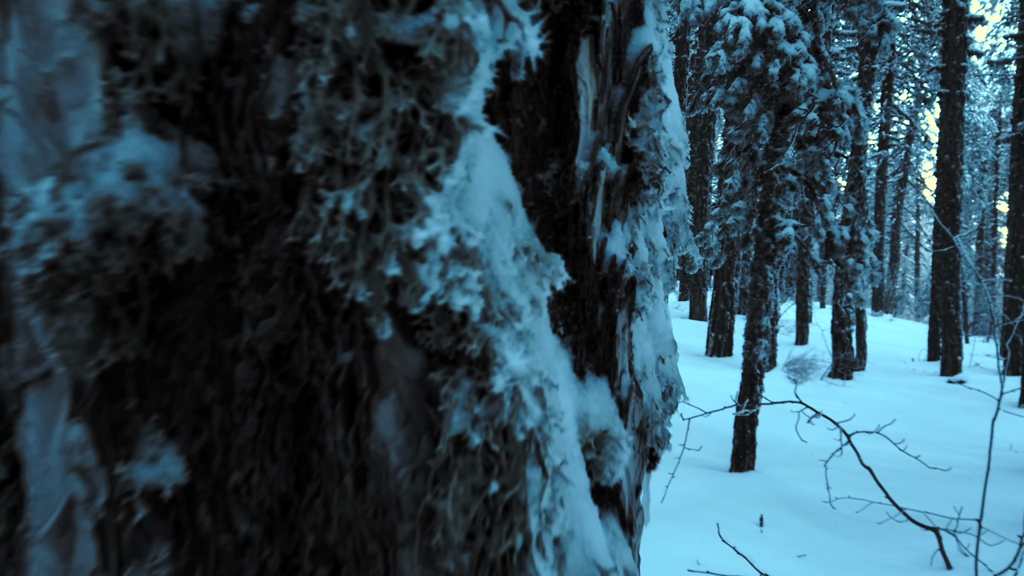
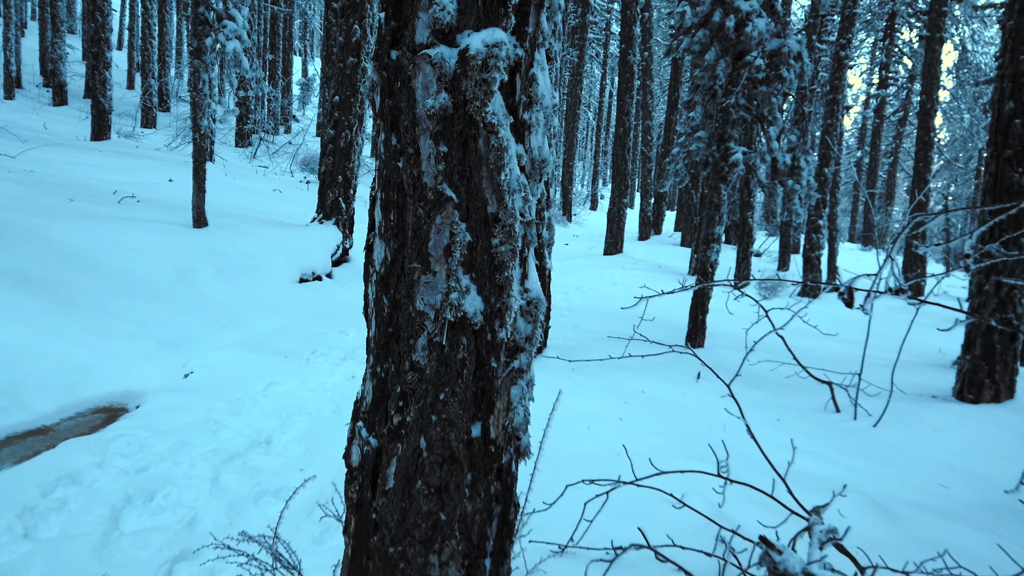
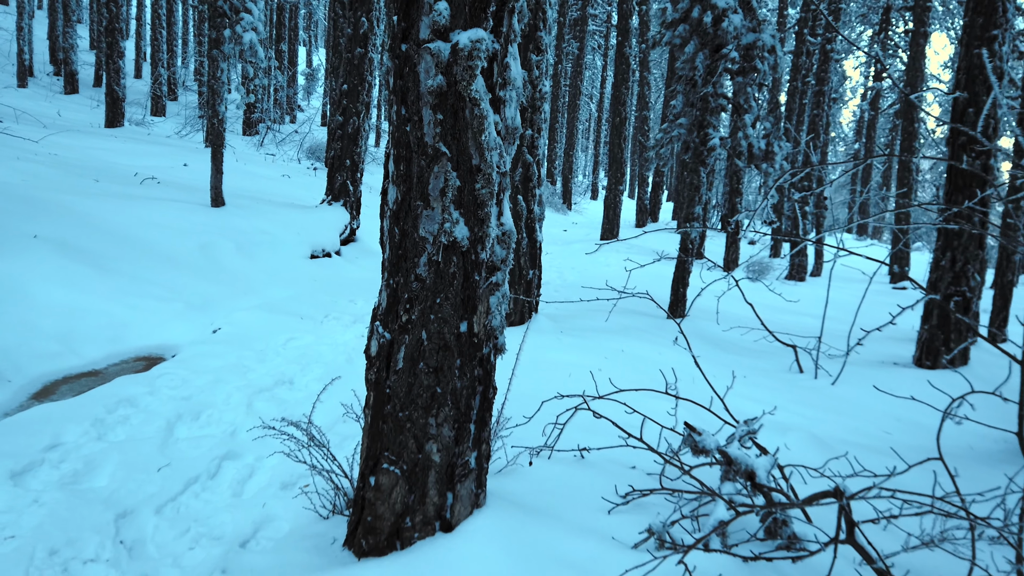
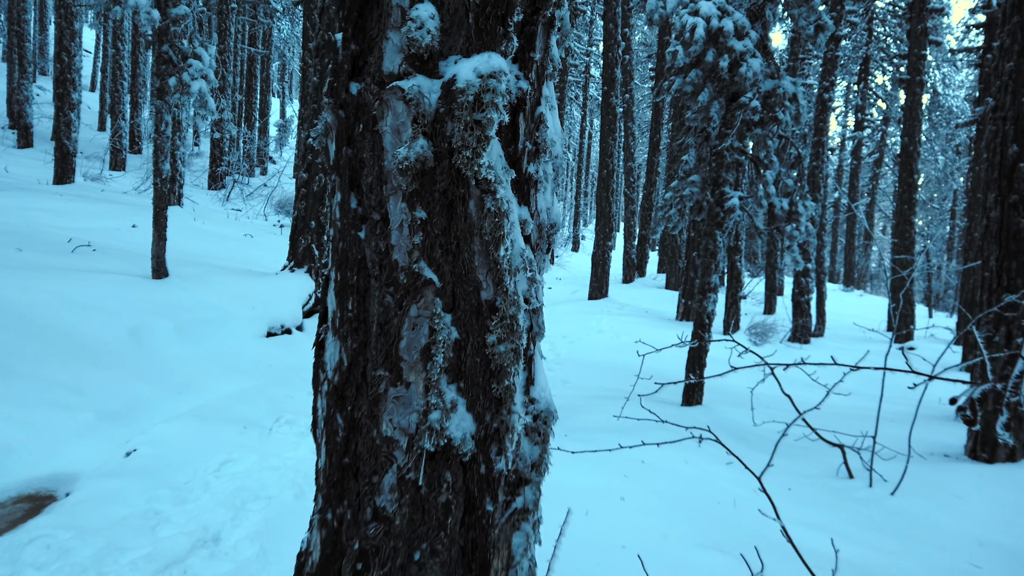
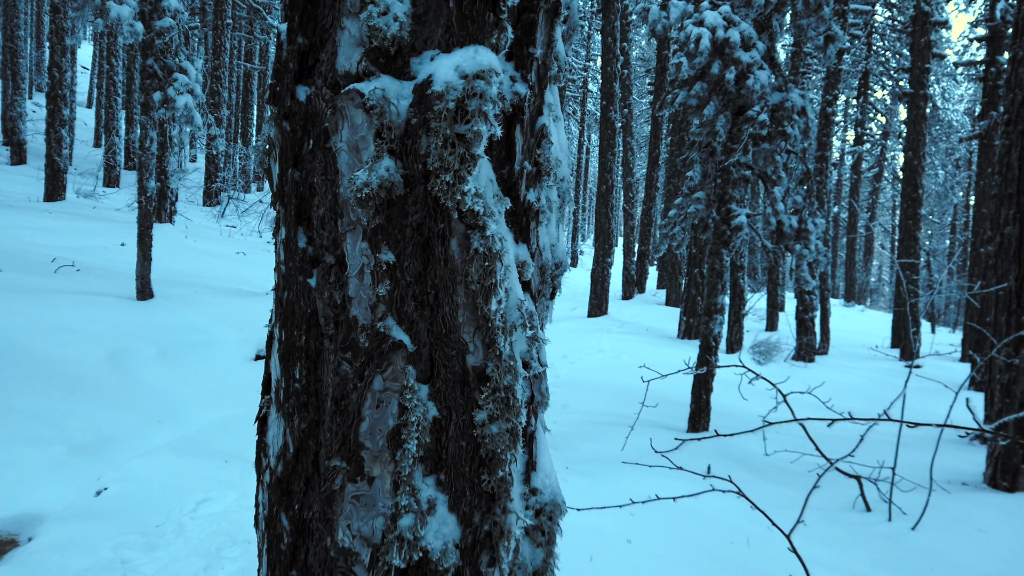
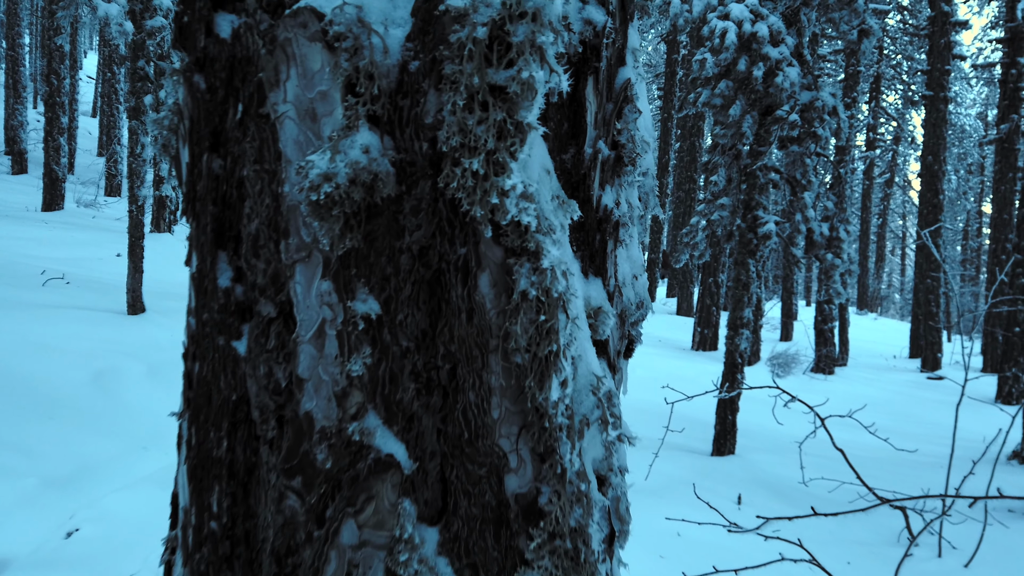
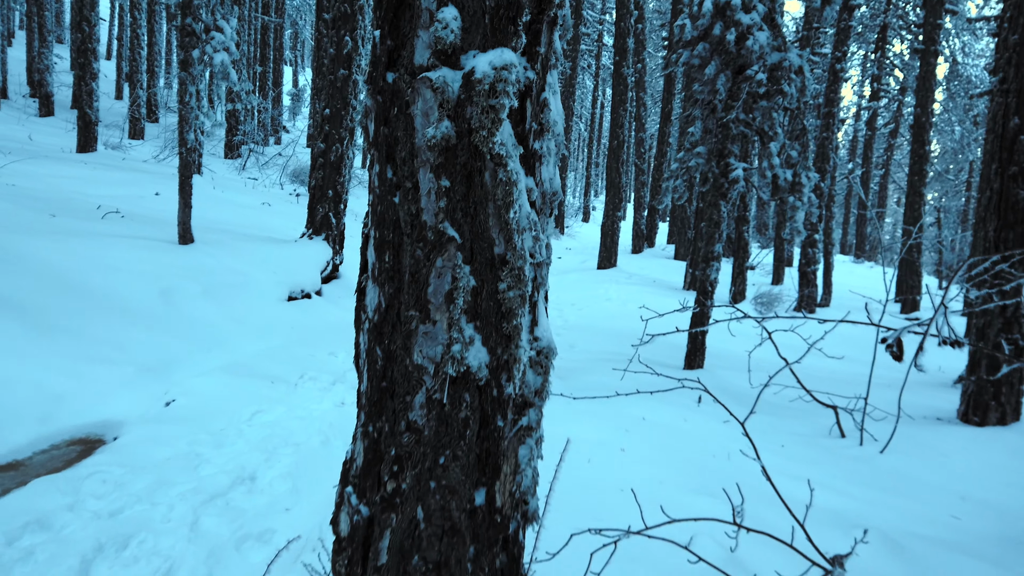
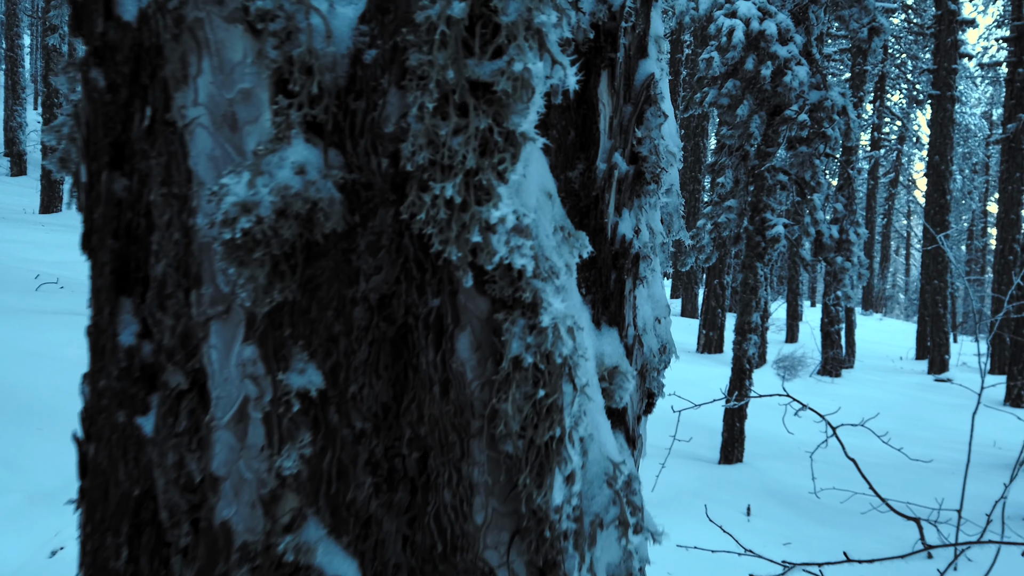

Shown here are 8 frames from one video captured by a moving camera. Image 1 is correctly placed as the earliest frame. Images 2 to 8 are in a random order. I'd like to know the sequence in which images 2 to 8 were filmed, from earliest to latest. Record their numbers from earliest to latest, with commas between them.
8, 6, 5, 4, 7, 2, 3
